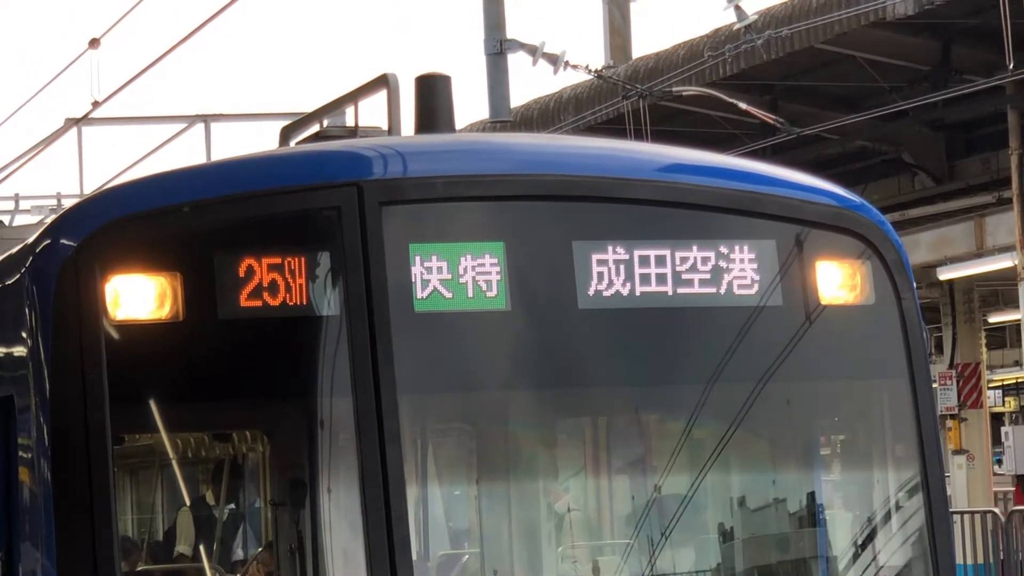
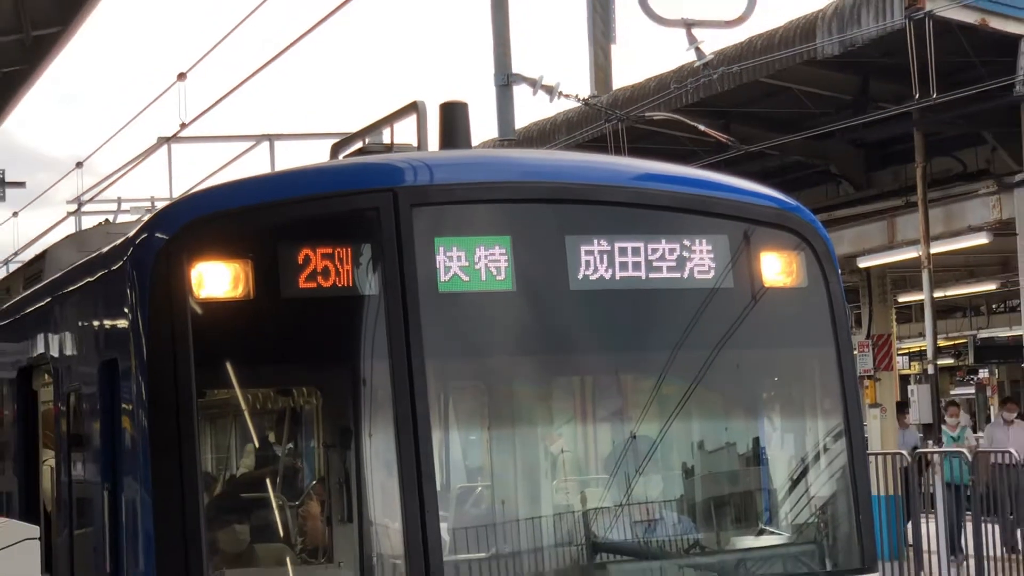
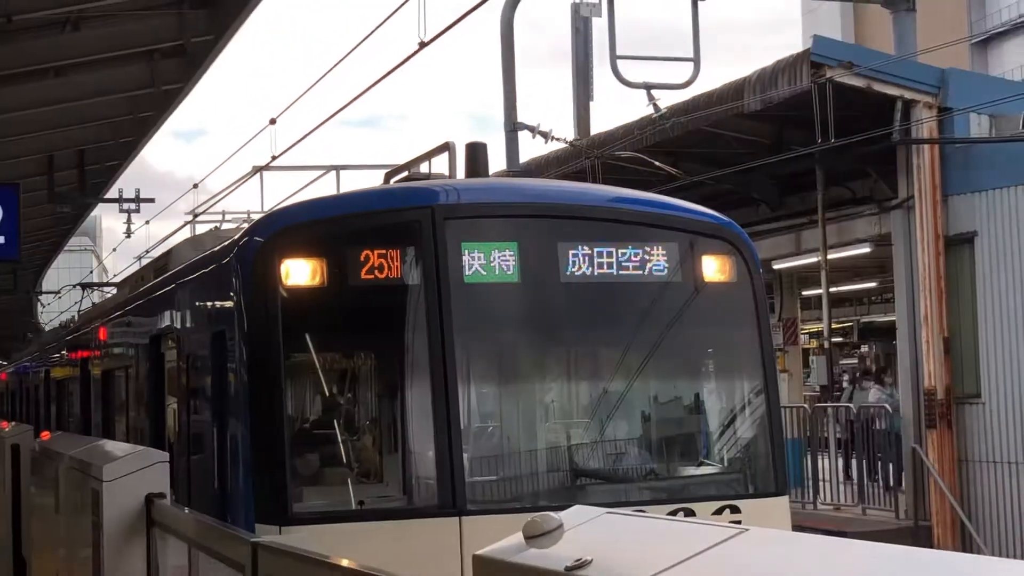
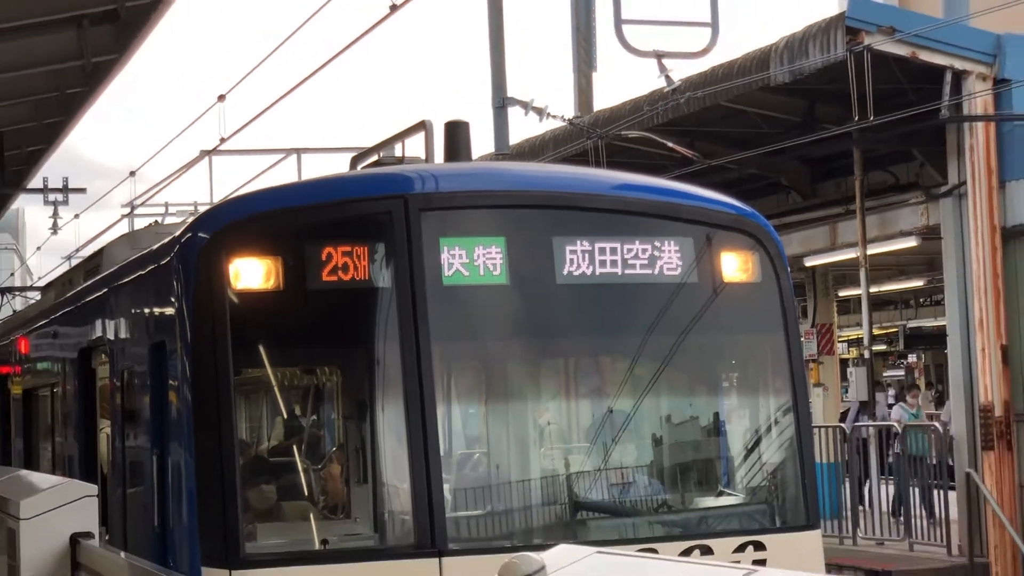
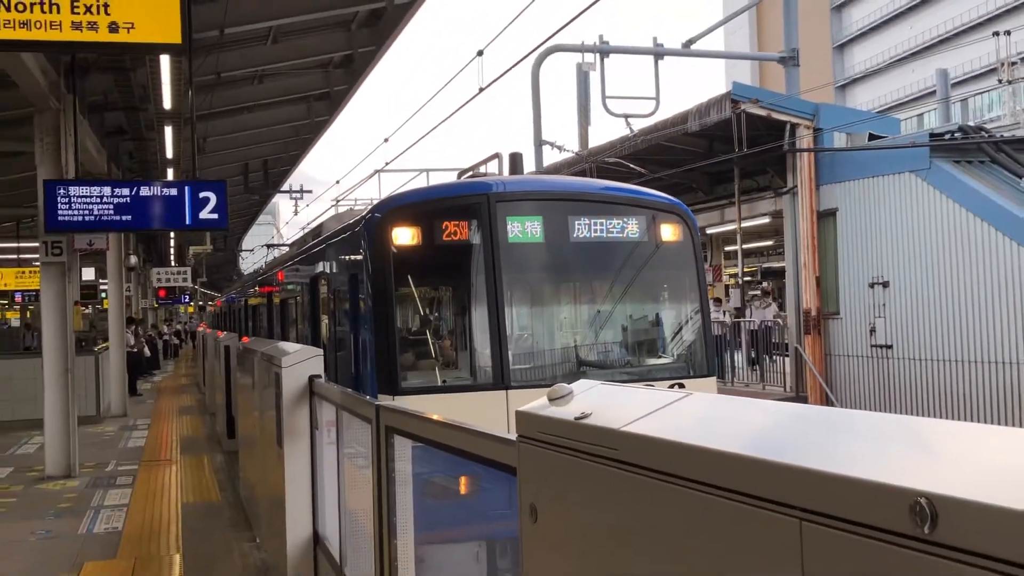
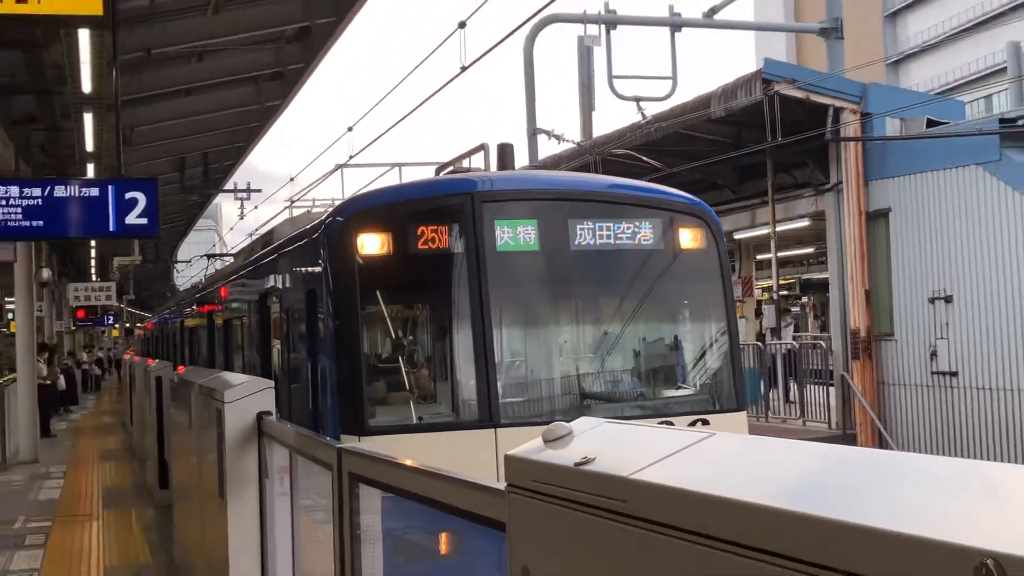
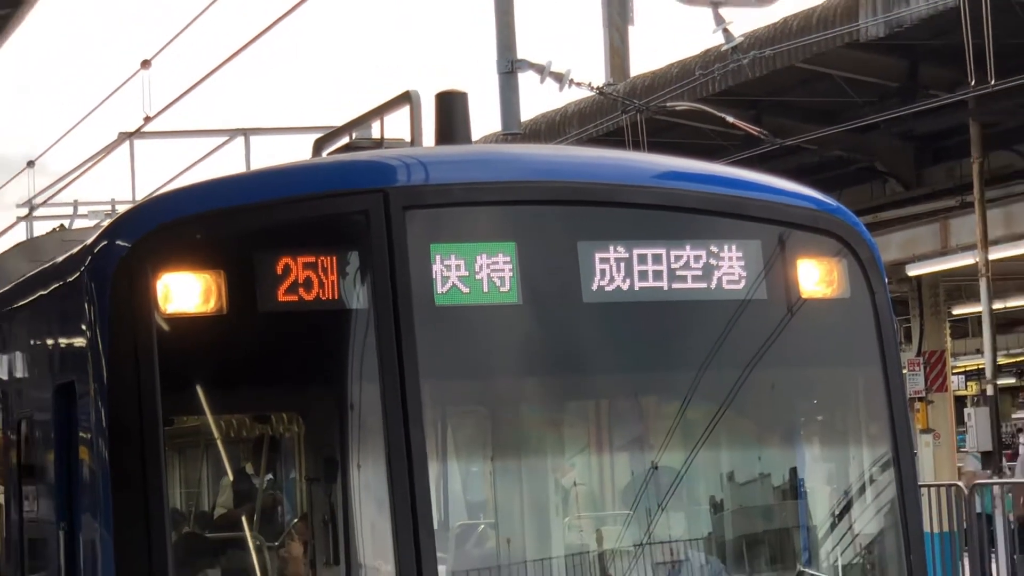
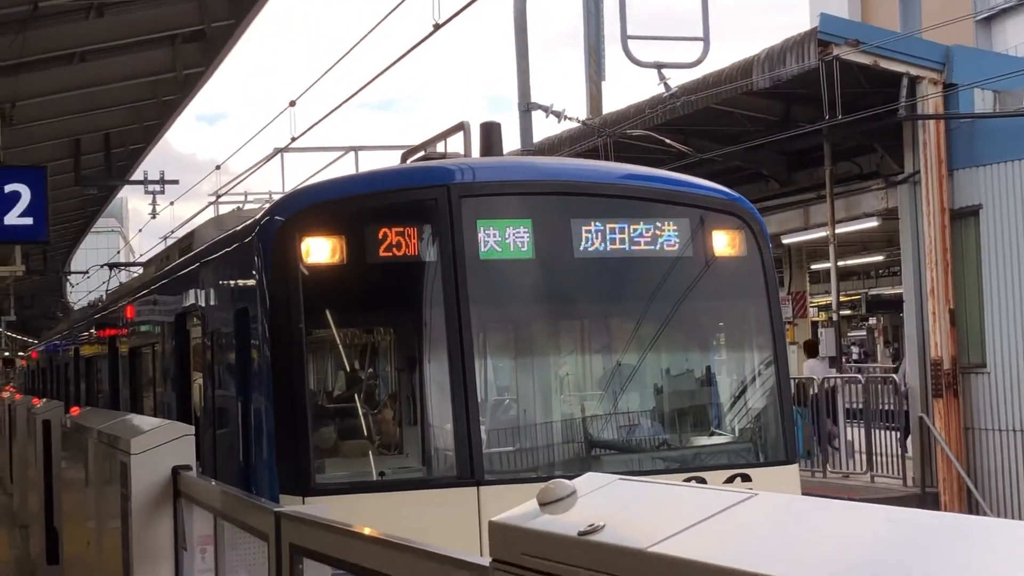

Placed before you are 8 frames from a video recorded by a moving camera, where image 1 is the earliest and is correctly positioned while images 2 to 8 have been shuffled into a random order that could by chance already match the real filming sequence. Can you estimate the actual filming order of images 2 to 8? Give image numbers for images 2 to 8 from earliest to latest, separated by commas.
7, 2, 4, 3, 8, 6, 5
